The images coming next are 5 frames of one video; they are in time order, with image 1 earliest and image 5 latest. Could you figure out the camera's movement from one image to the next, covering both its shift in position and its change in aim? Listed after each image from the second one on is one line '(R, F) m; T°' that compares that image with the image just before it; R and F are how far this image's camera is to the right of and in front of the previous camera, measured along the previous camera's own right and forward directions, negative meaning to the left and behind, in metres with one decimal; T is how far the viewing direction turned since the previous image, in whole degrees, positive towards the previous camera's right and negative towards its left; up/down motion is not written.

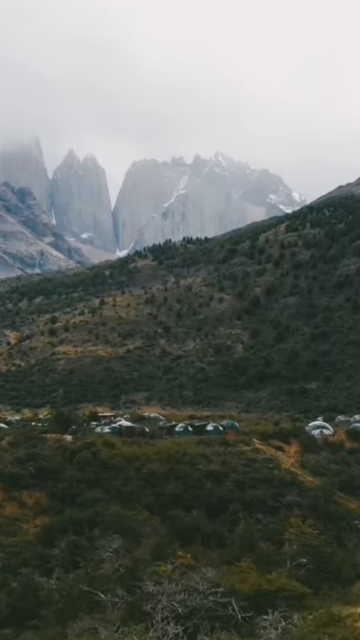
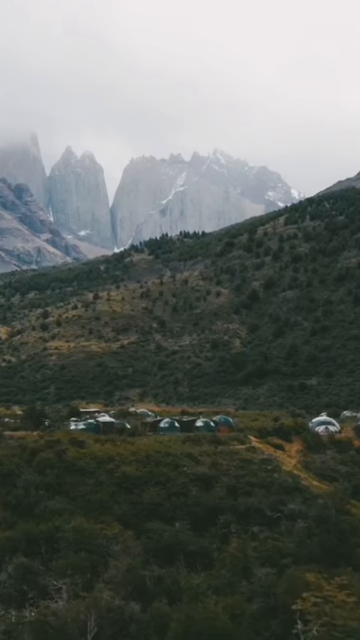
(+0.5, +5.0) m; 0°
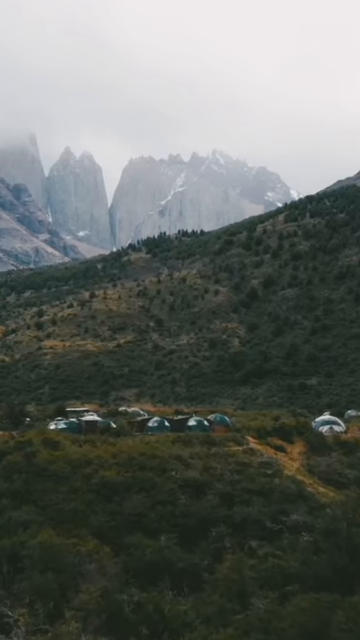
(+0.3, +3.2) m; 0°
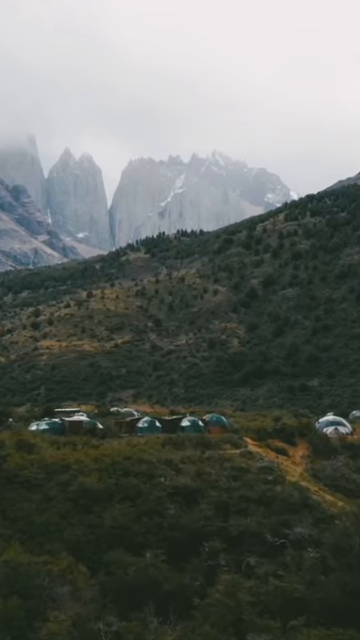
(+0.2, +2.5) m; 0°
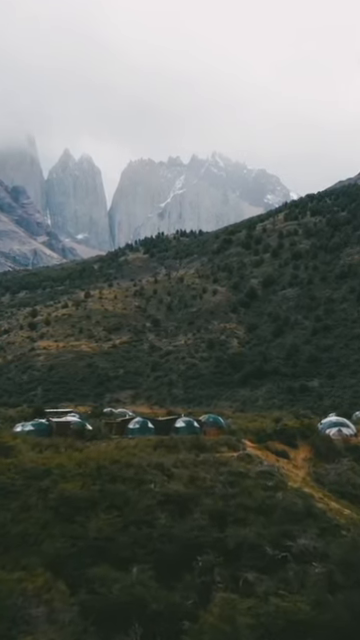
(+0.2, +1.7) m; 0°
